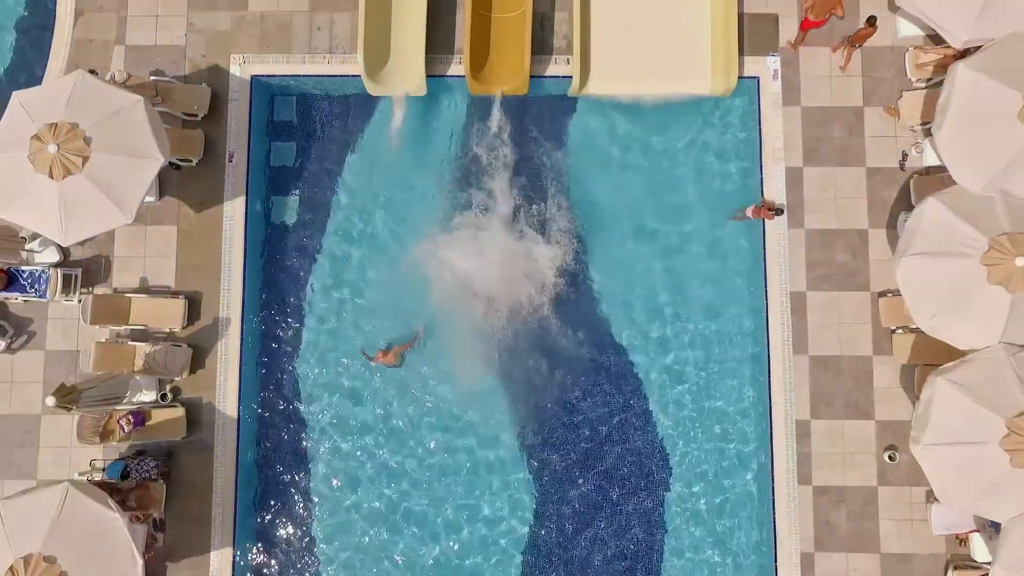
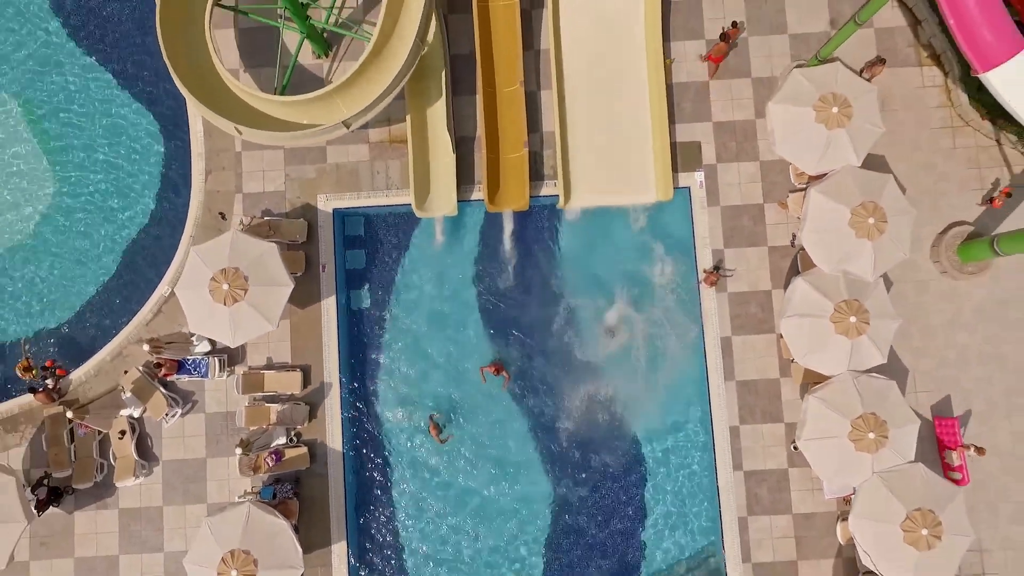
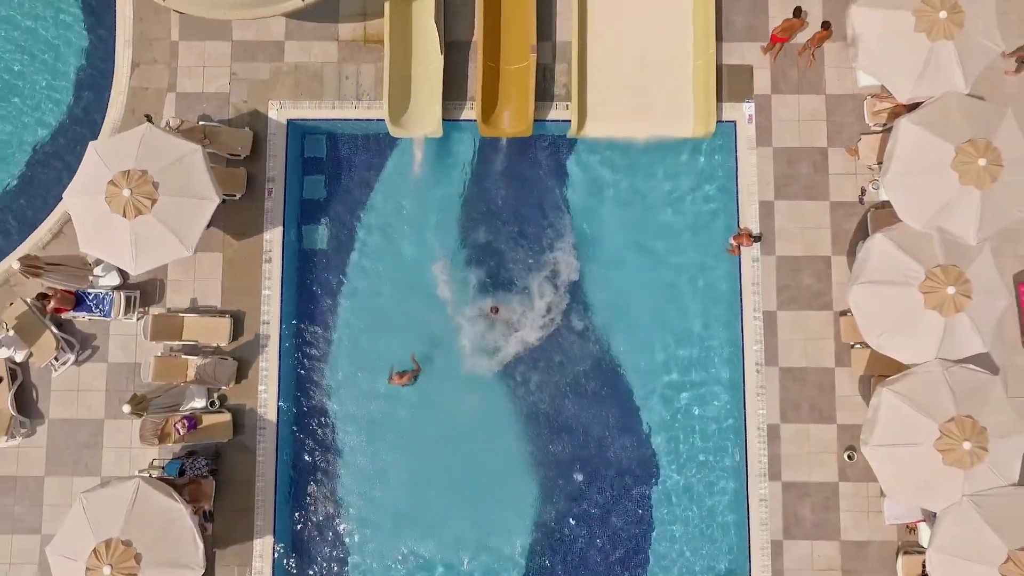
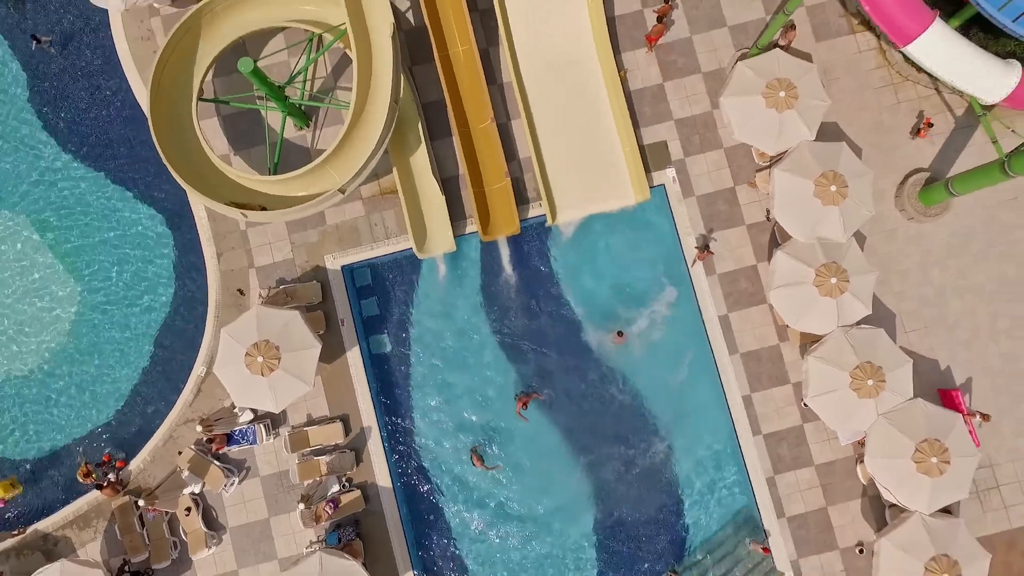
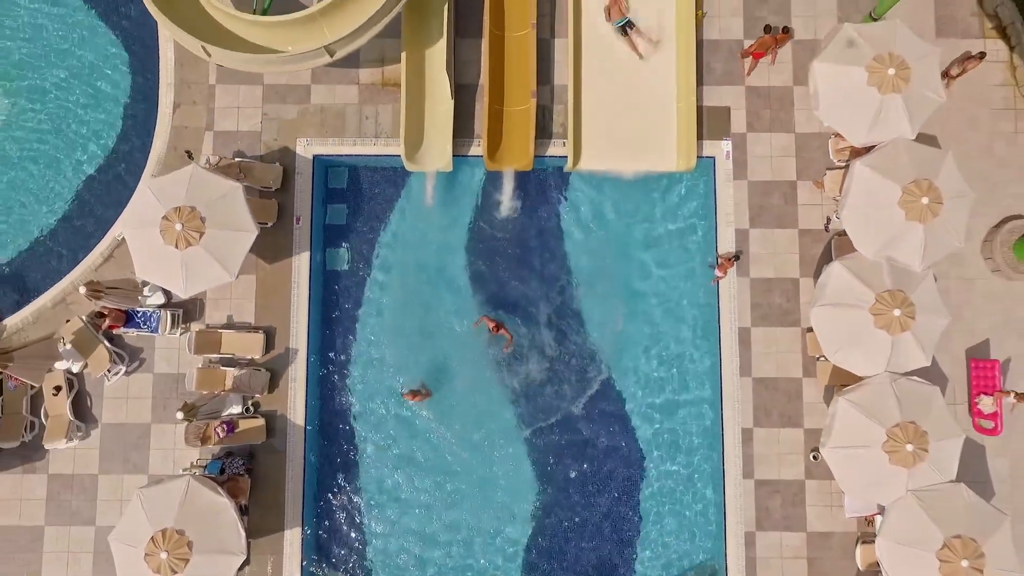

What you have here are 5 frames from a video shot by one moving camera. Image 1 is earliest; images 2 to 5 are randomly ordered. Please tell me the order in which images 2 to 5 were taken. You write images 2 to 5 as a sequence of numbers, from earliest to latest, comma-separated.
3, 5, 2, 4
